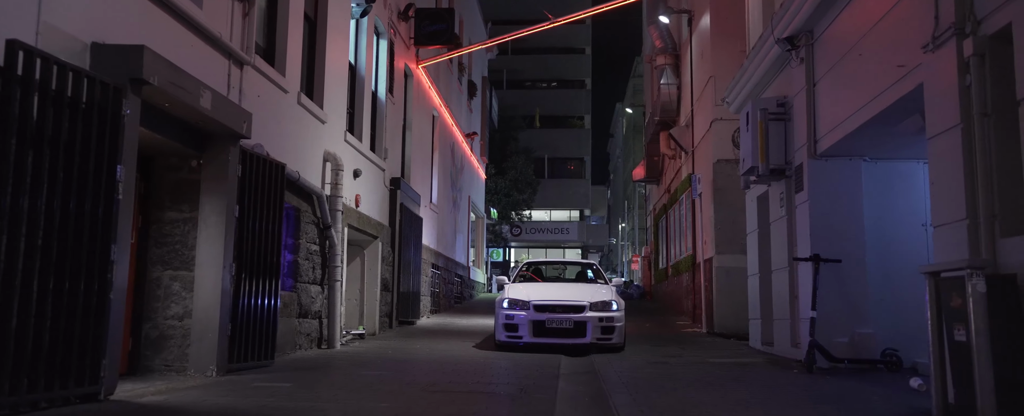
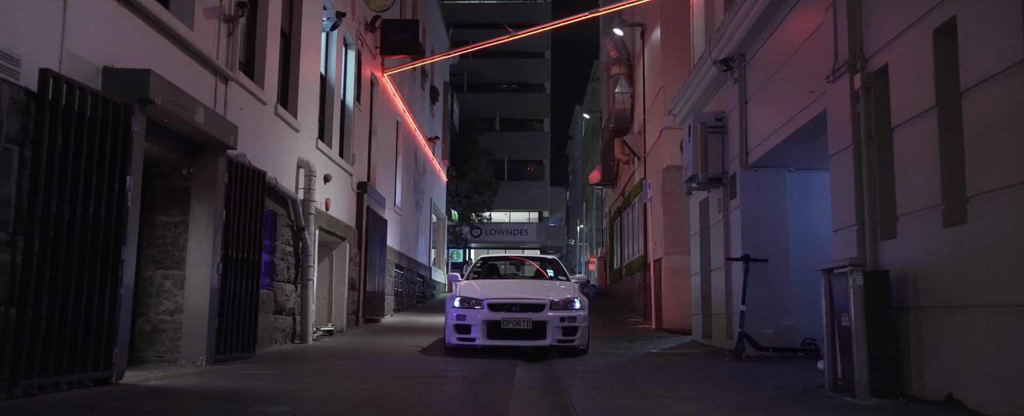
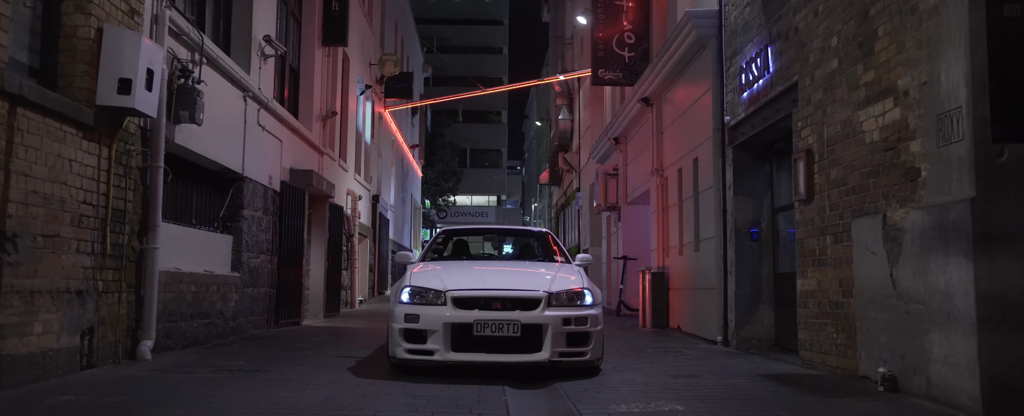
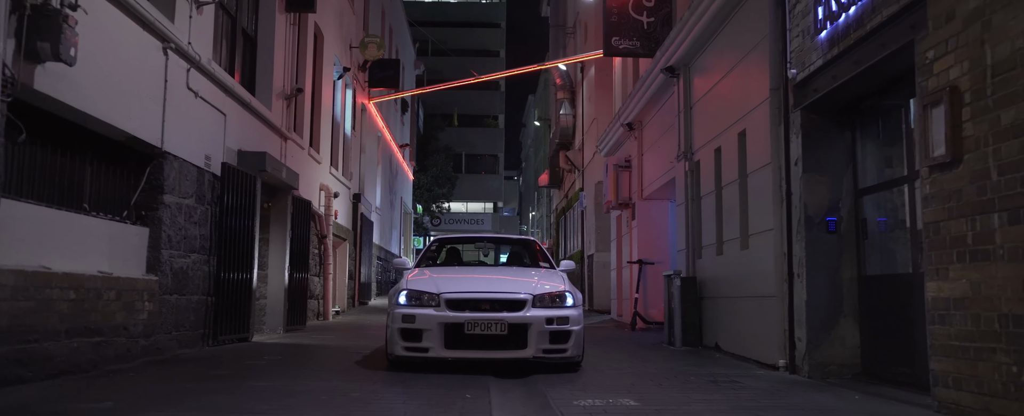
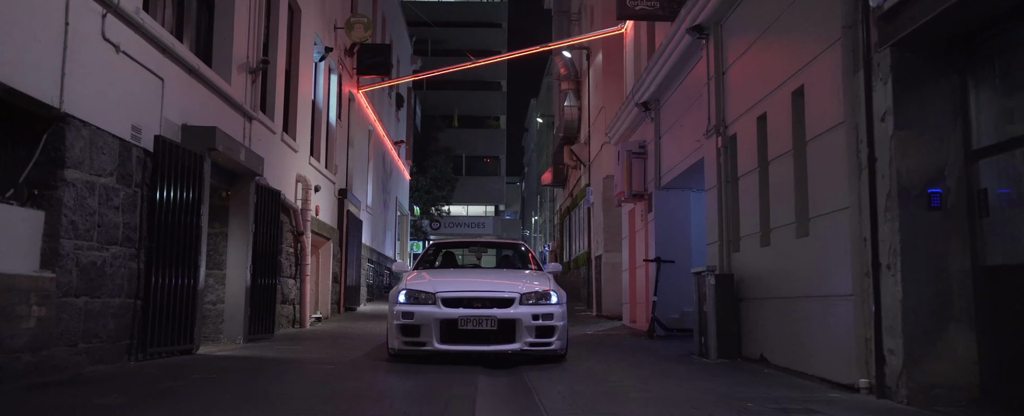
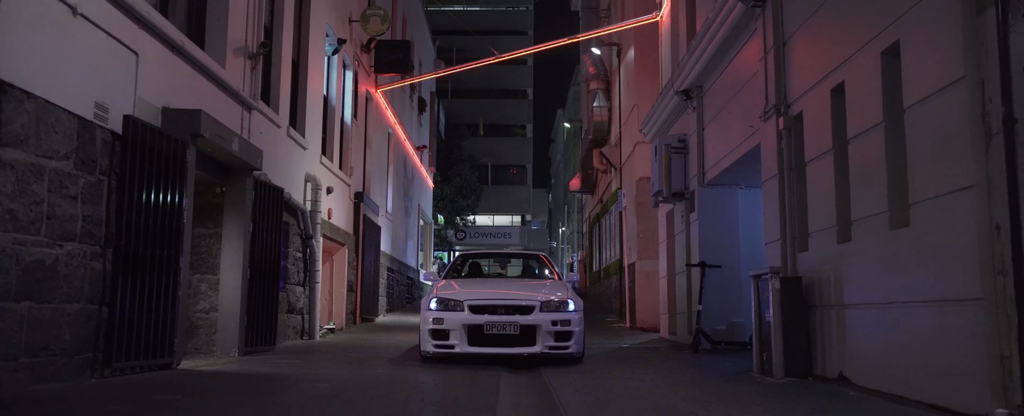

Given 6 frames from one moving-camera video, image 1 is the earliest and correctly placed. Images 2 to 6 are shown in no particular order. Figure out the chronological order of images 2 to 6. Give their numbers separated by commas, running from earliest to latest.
2, 6, 5, 4, 3
